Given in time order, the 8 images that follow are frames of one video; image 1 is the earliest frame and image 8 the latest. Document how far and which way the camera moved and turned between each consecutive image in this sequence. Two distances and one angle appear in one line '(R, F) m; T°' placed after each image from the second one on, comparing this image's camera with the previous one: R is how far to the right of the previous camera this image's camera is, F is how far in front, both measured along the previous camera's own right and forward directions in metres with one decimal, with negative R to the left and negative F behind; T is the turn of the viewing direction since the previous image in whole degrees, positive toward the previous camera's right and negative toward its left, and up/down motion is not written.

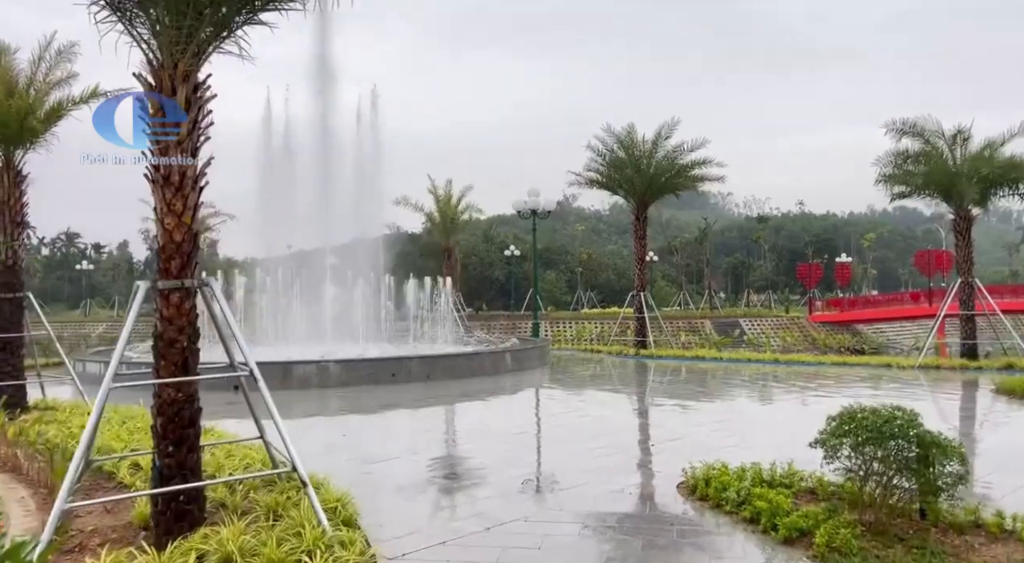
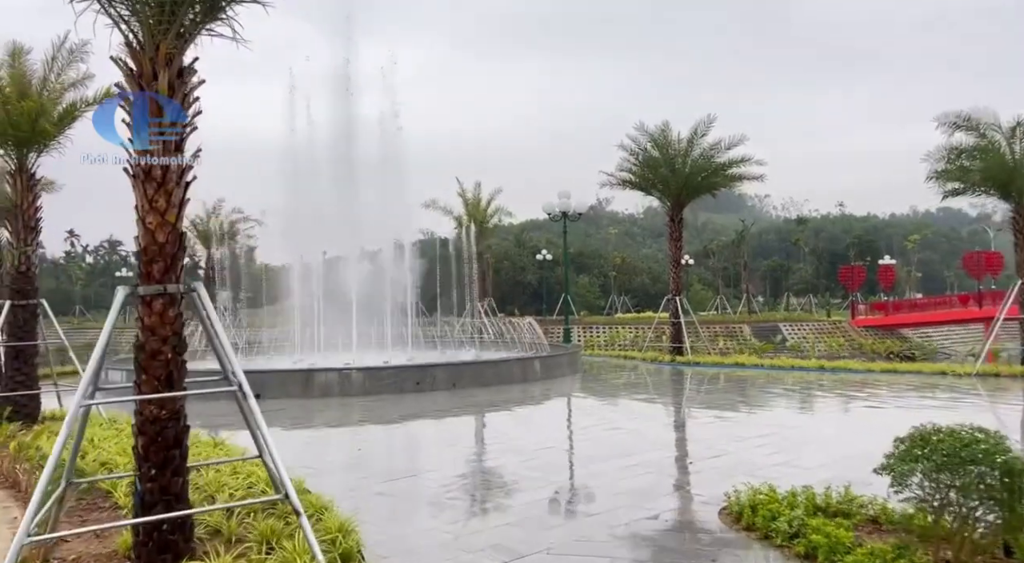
(+0.1, +0.5) m; -2°
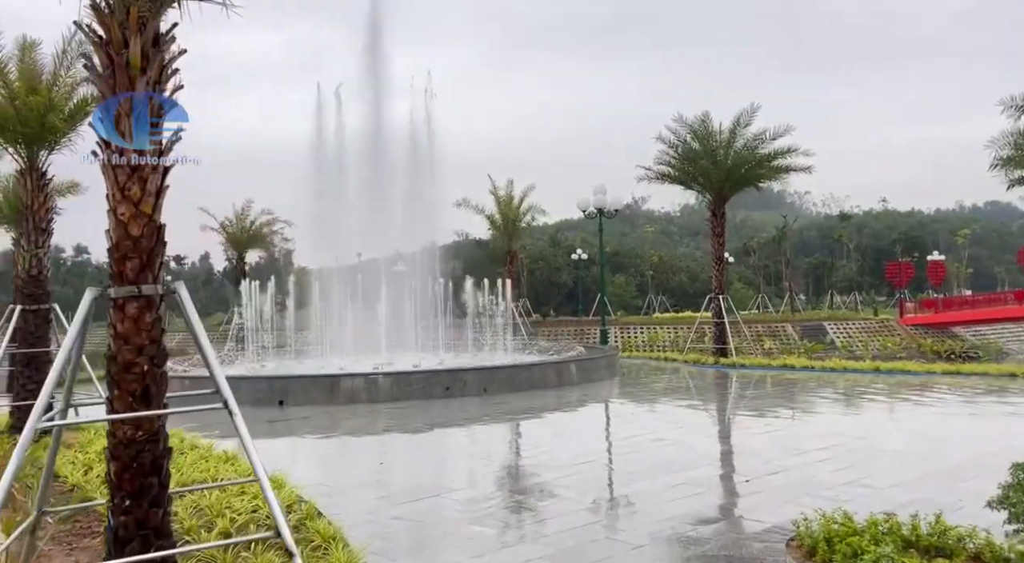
(0.0, +0.6) m; -2°
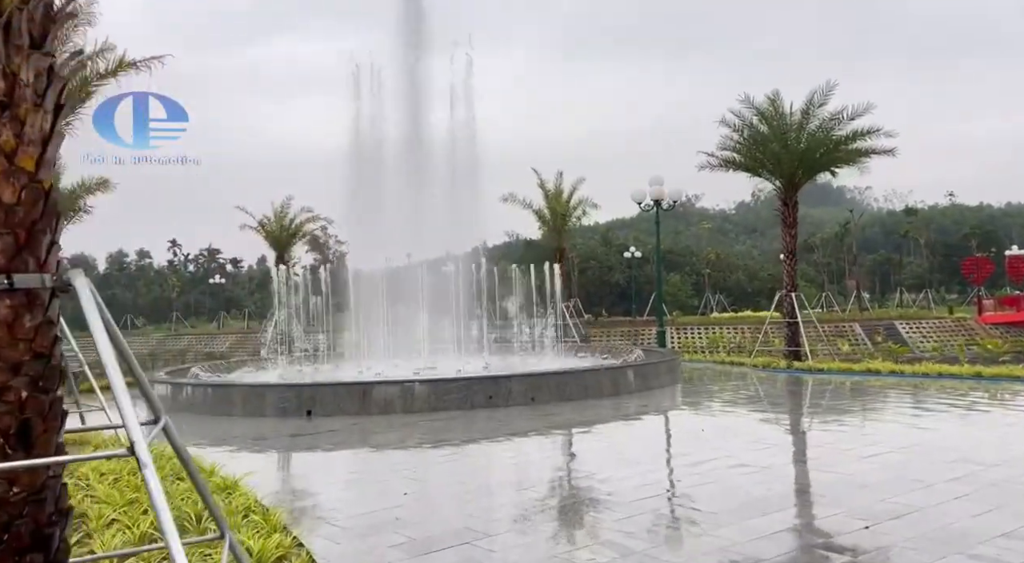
(0.0, +1.2) m; -3°
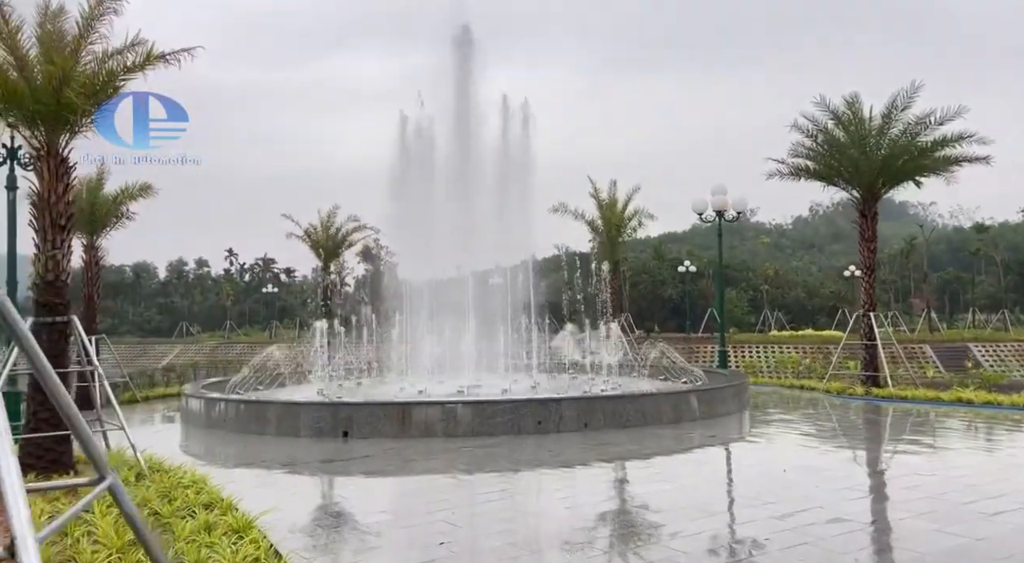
(0.0, +0.8) m; -3°
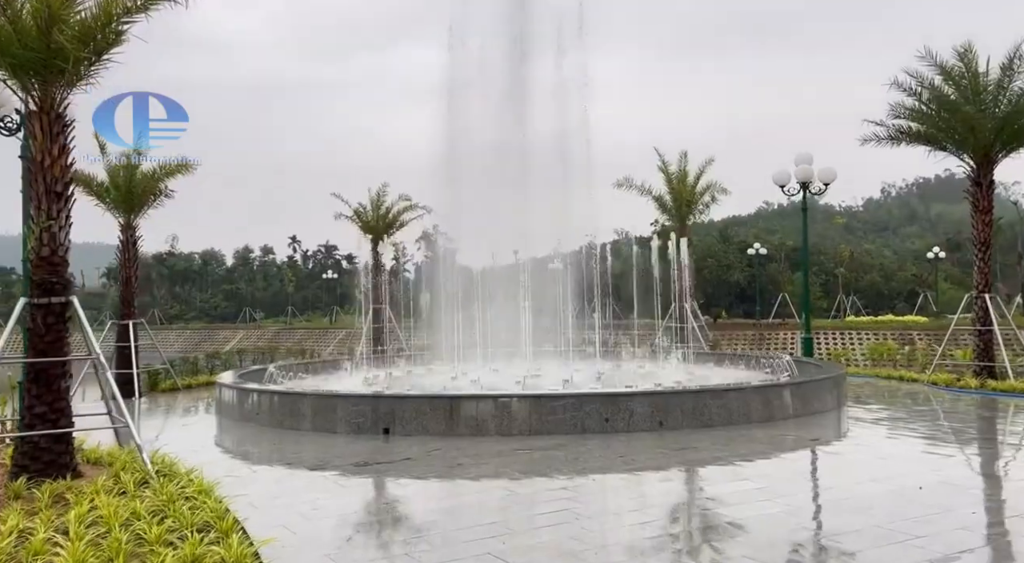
(0.0, +1.2) m; -4°
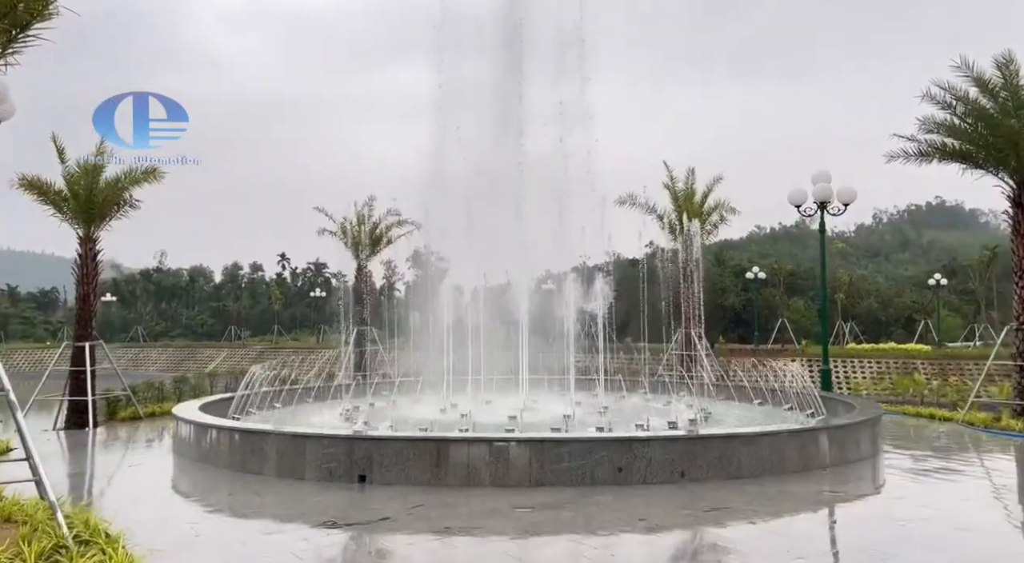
(-0.1, +1.1) m; +1°
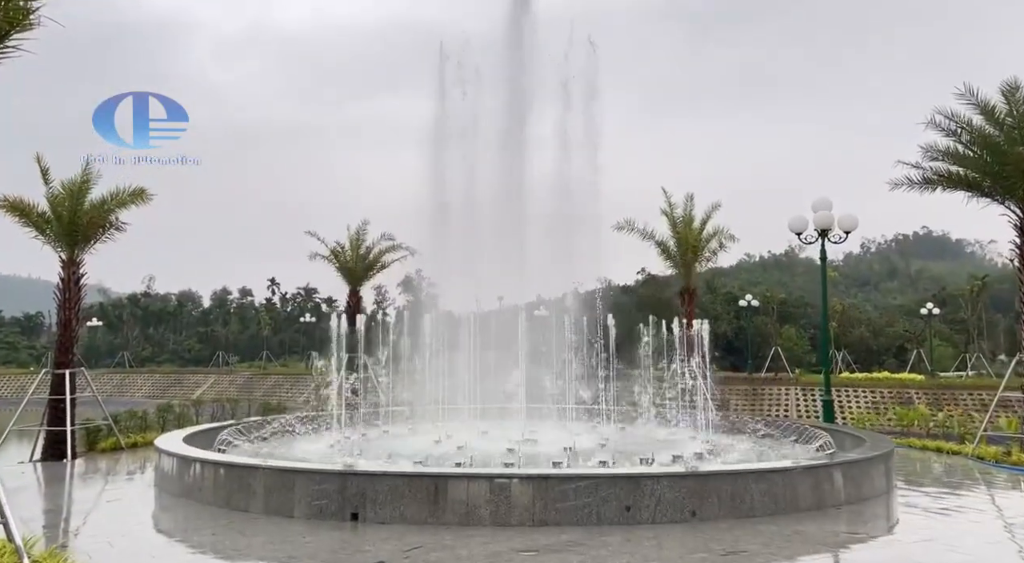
(-0.1, +0.3) m; +1°
